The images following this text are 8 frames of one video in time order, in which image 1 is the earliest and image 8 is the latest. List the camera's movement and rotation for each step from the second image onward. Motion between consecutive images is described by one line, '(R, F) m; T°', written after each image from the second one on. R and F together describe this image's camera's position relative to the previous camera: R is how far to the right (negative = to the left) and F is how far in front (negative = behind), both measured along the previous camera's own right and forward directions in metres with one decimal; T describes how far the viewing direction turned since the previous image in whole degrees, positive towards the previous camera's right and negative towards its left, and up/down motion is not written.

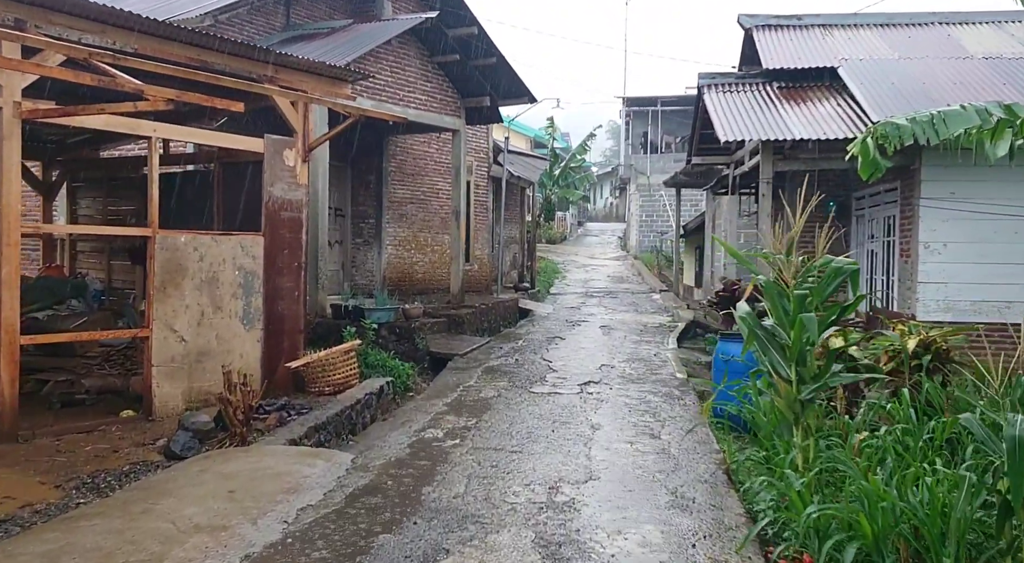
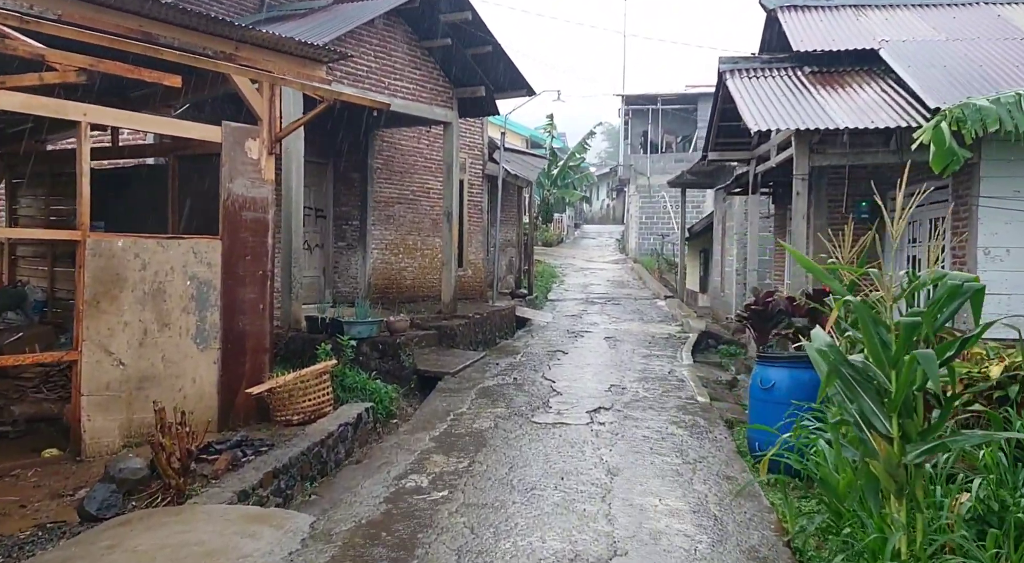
(0.0, +1.1) m; 0°
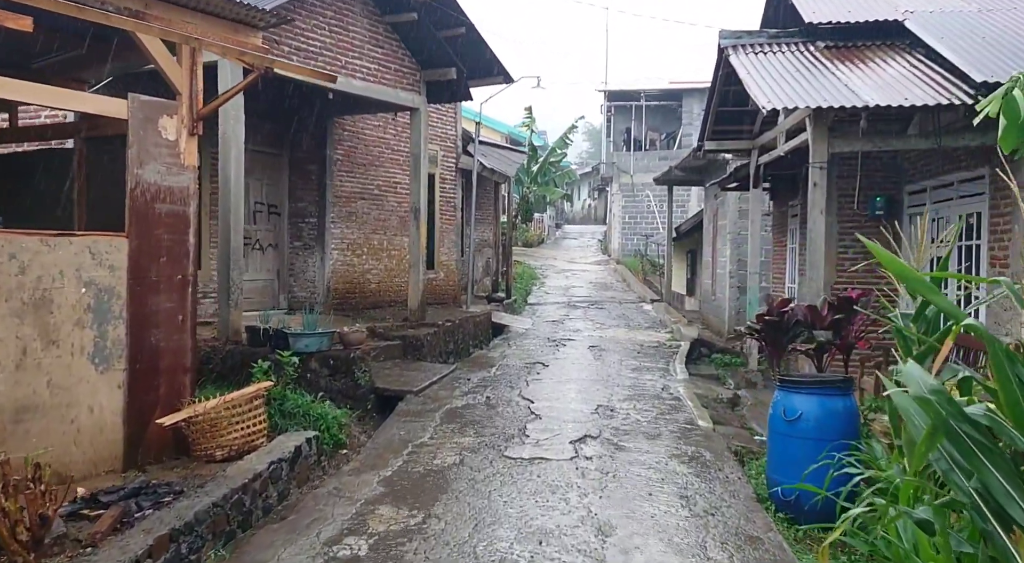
(+0.1, +1.1) m; +1°
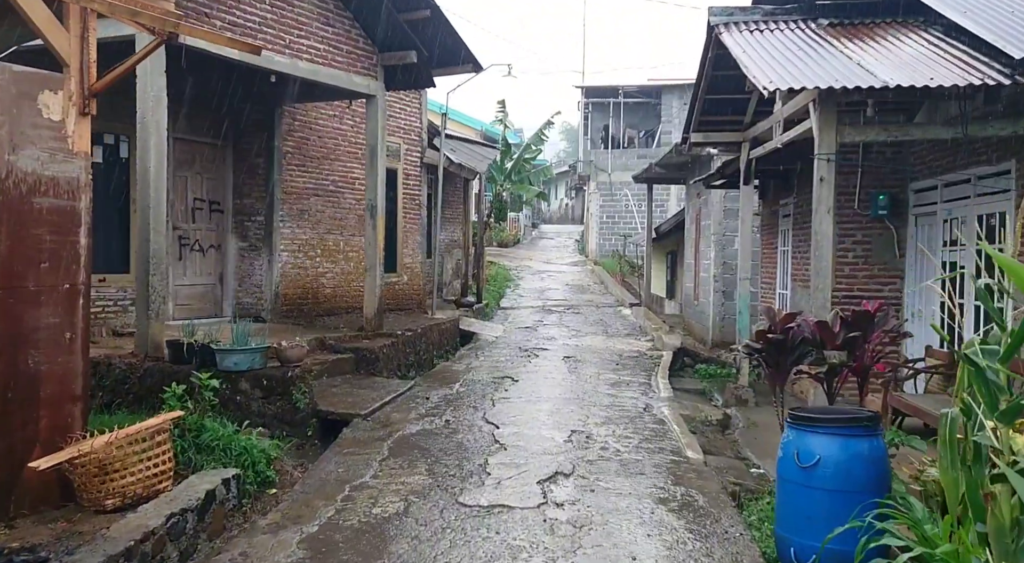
(+0.1, +0.9) m; +2°
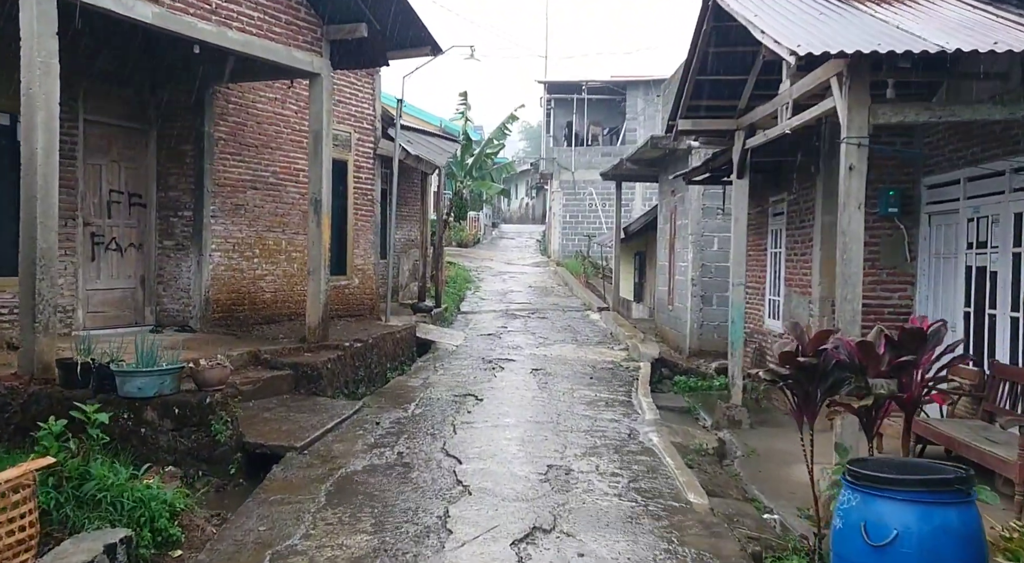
(0.0, +1.0) m; +3°
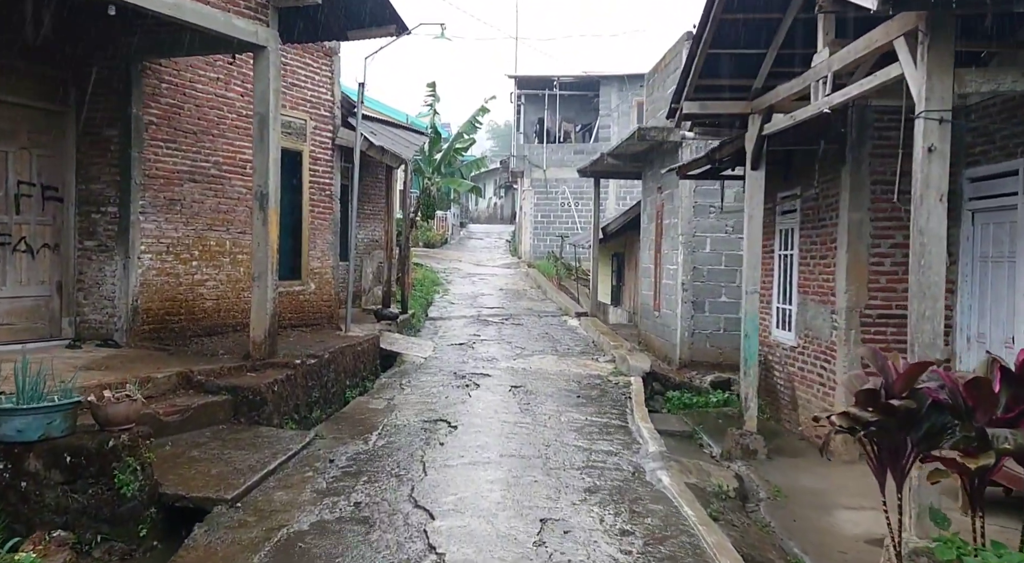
(-0.1, +1.0) m; +2°
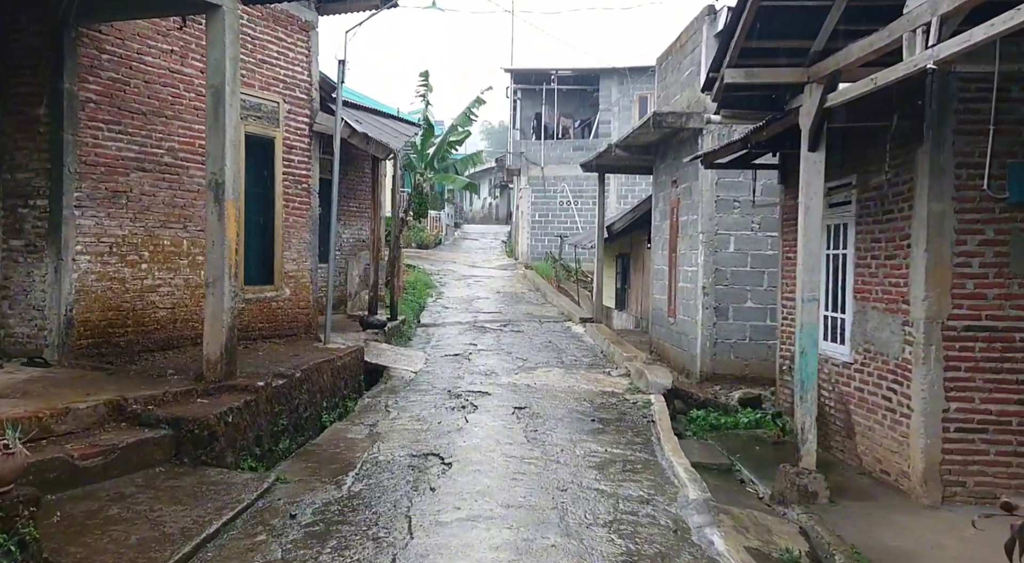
(-0.1, +1.1) m; 0°
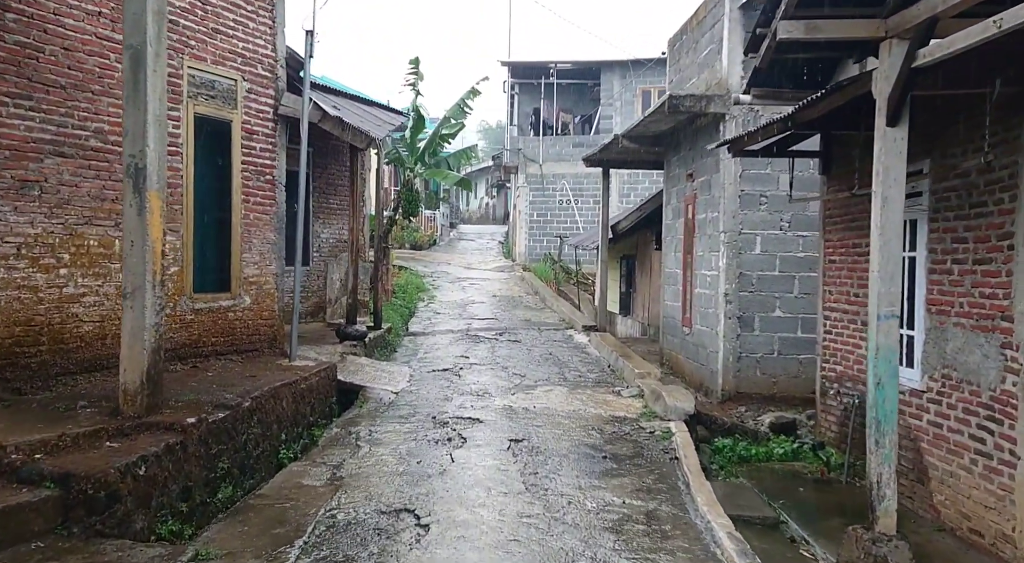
(0.0, +1.1) m; 0°
